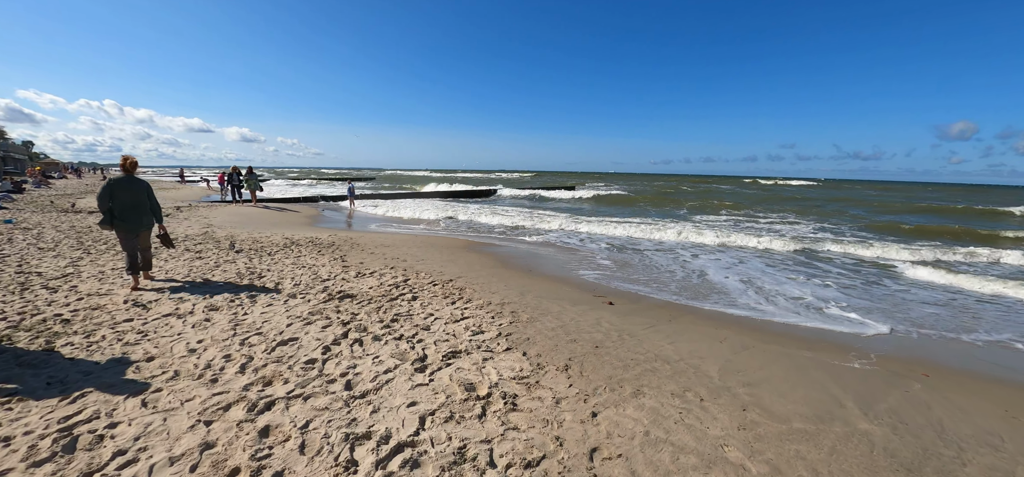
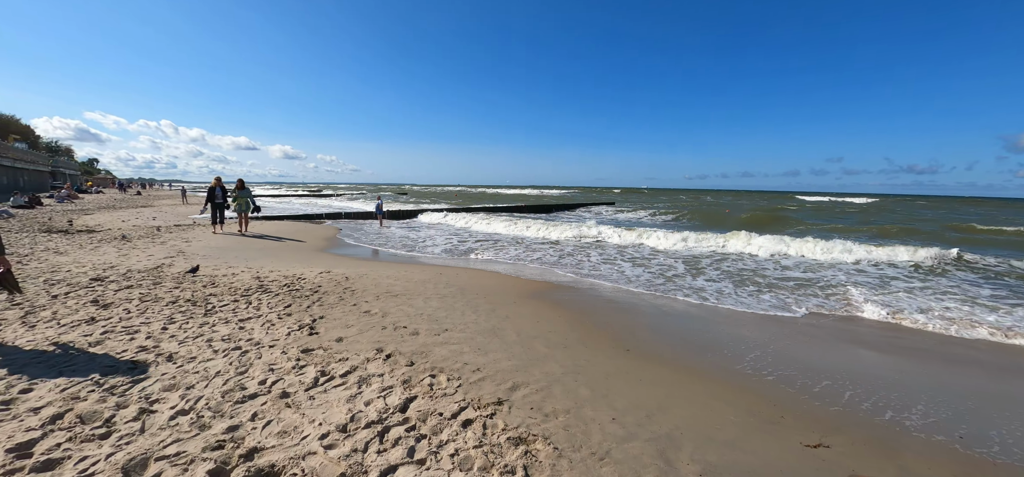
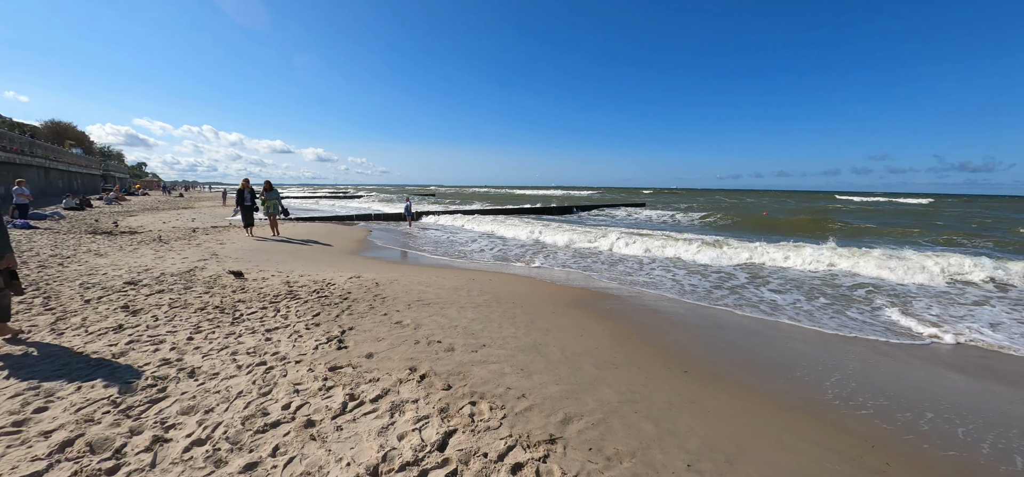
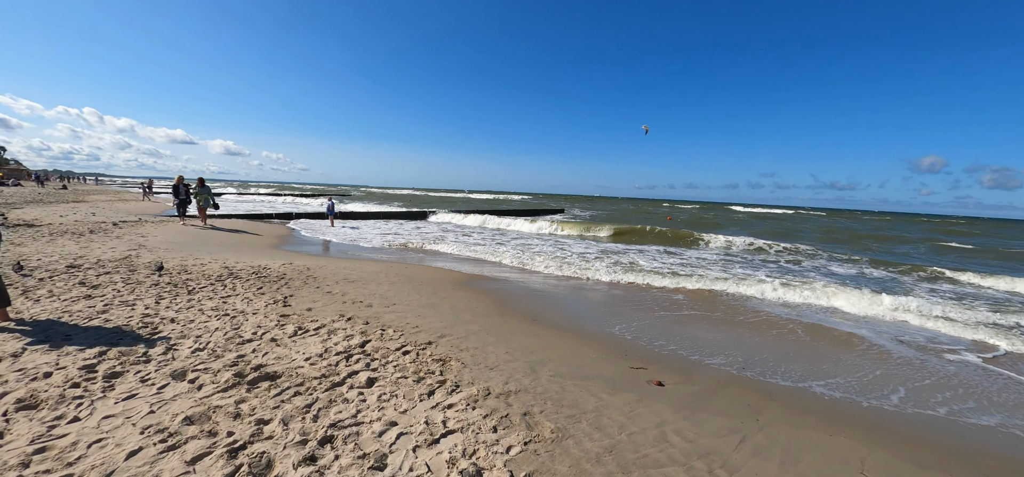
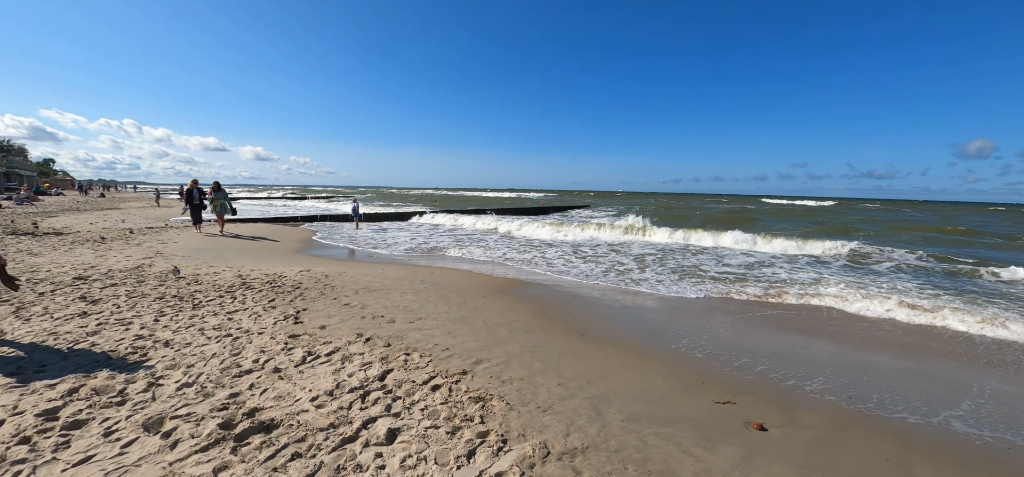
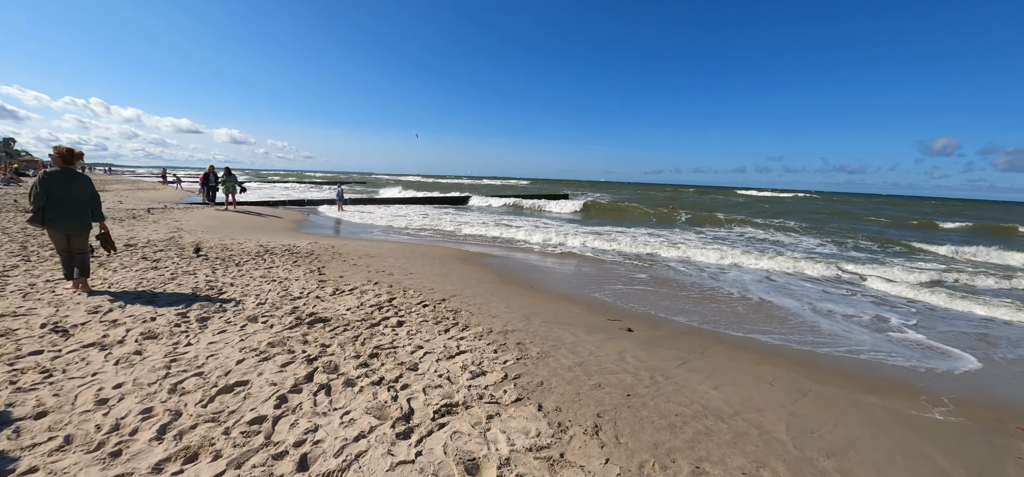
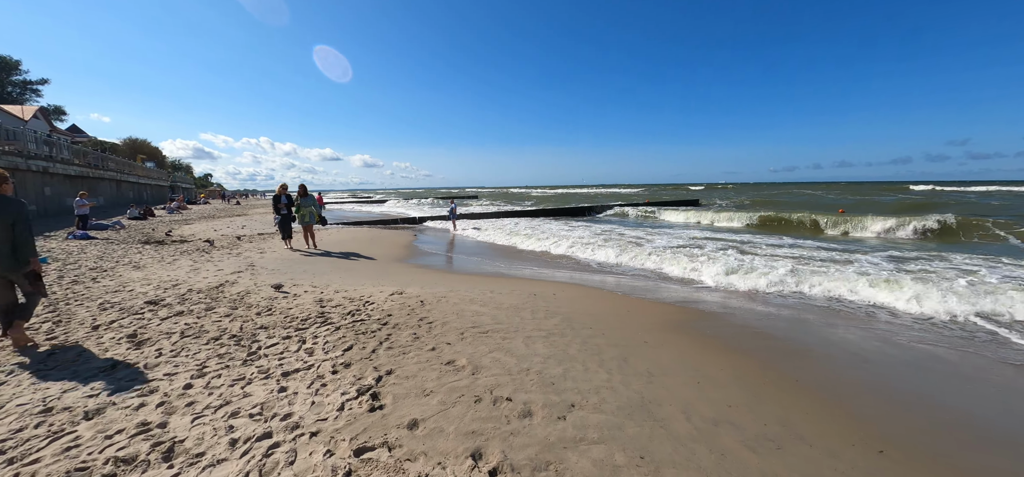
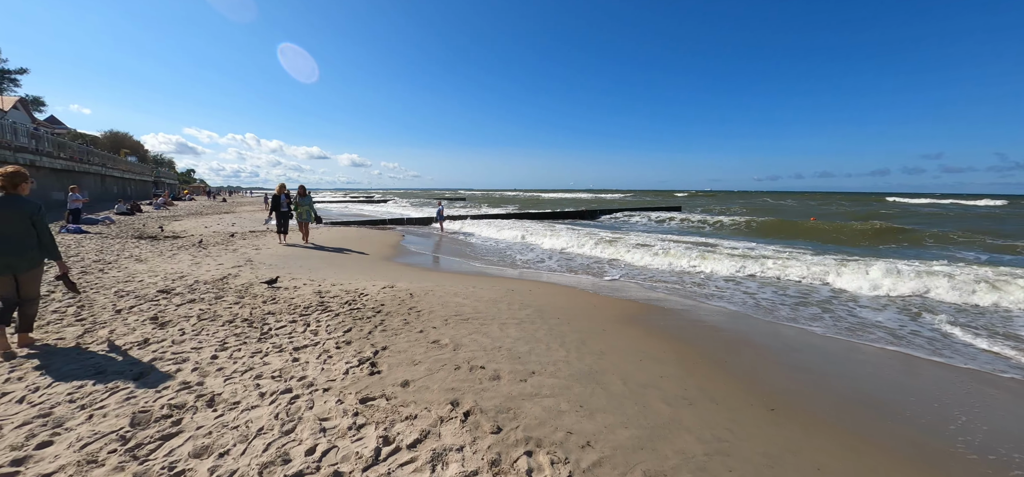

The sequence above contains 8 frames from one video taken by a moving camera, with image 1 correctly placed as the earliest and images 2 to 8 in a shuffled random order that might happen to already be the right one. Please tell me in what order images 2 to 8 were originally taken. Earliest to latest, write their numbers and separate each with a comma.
6, 4, 5, 2, 3, 8, 7
